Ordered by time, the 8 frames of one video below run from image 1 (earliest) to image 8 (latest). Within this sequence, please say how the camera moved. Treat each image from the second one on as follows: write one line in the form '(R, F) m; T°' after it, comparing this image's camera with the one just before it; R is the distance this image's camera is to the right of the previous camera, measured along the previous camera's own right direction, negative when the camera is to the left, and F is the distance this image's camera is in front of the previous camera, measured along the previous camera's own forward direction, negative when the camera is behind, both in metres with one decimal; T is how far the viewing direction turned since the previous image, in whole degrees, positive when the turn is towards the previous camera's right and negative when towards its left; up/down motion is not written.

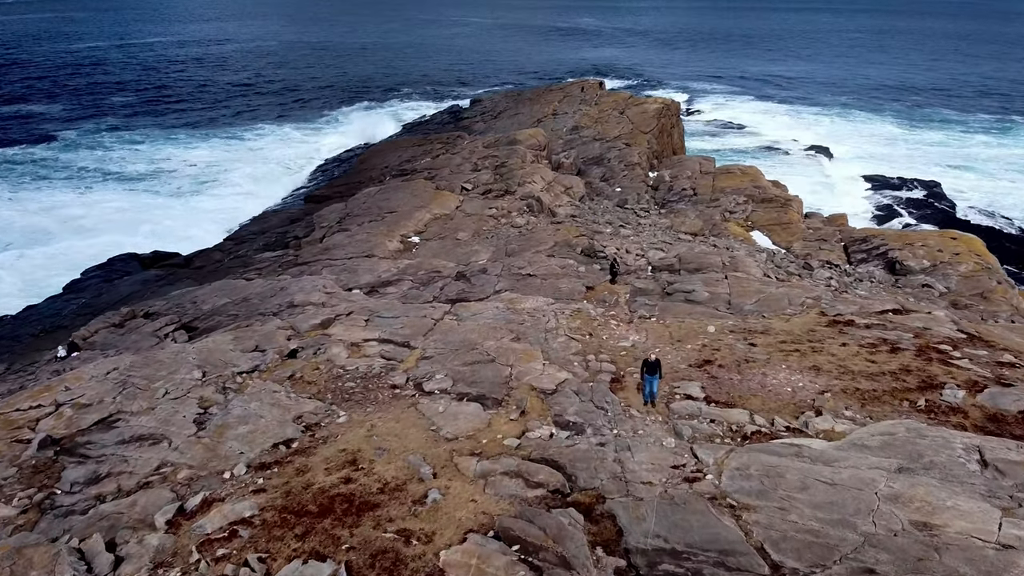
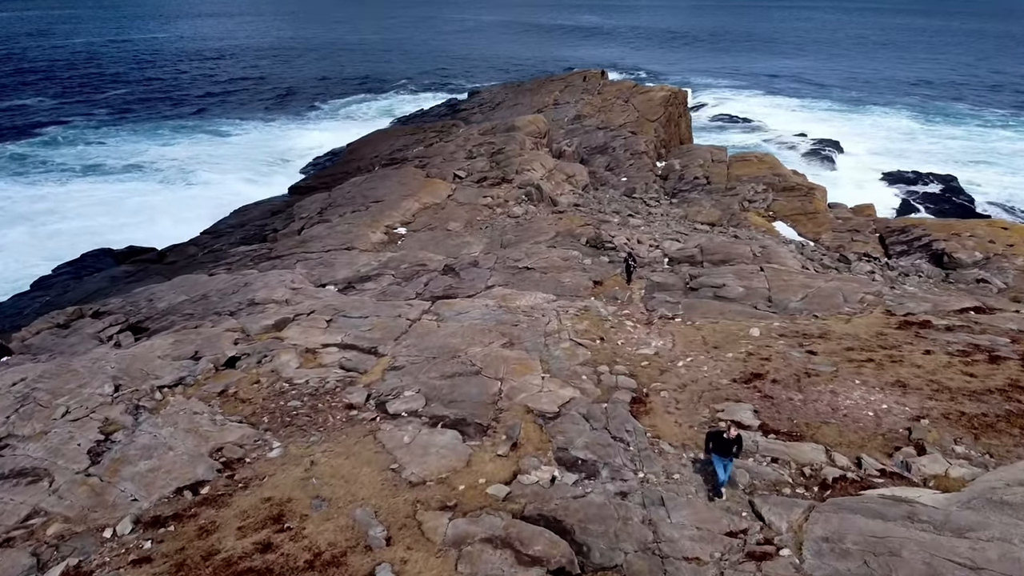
(+0.3, +3.5) m; 0°
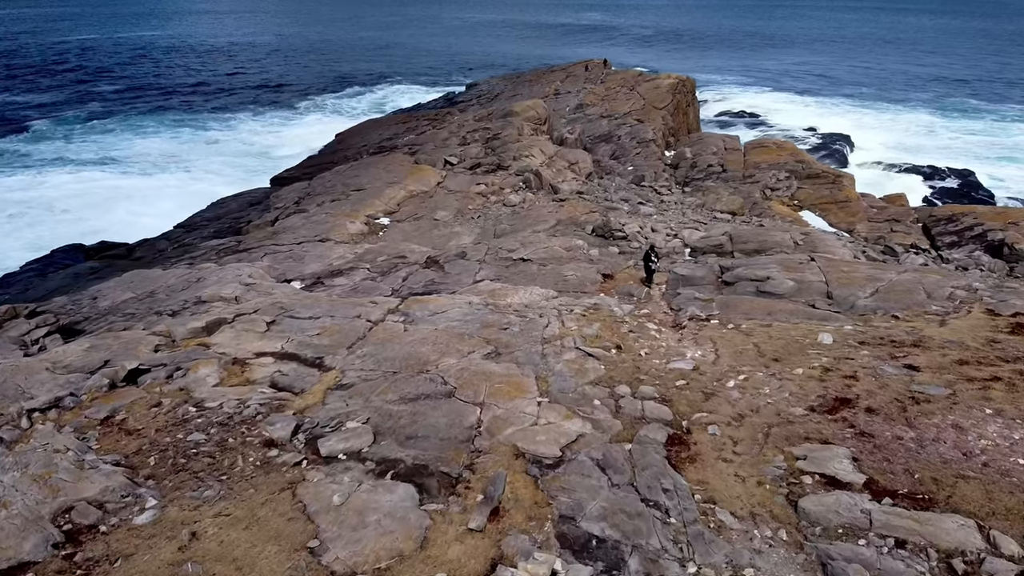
(+0.3, +3.4) m; 0°
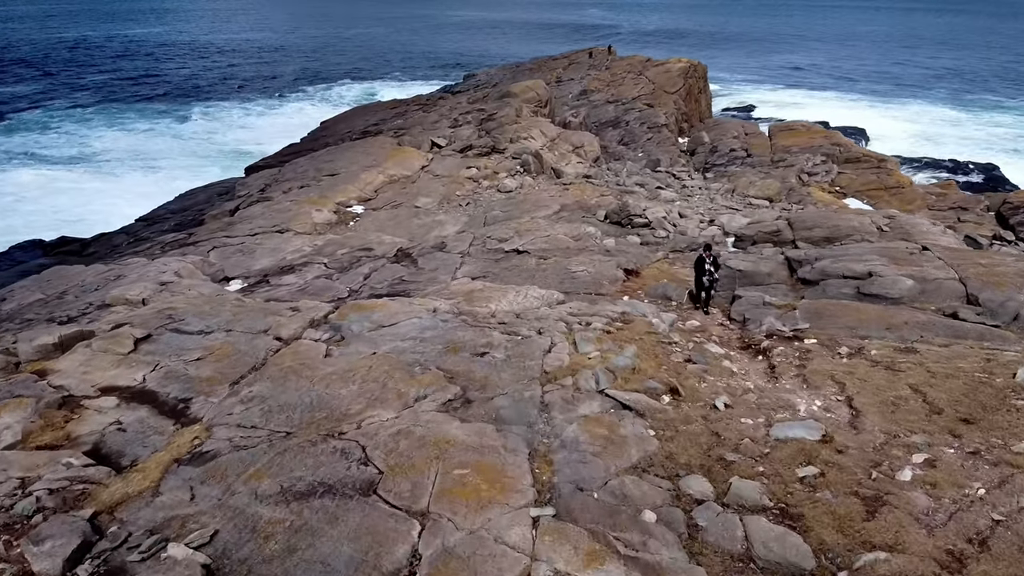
(+0.3, +4.1) m; 0°
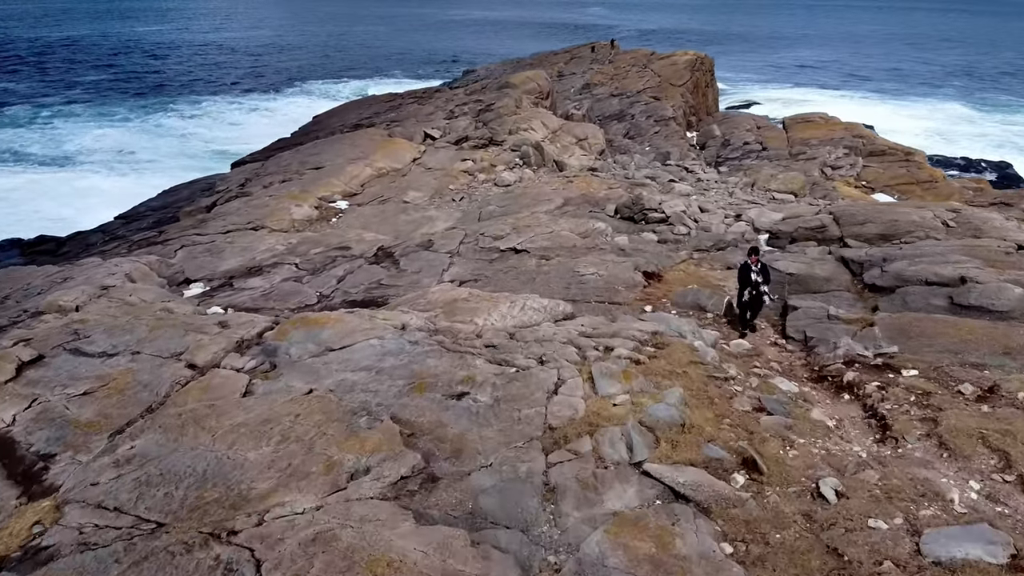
(+0.1, +2.0) m; 0°
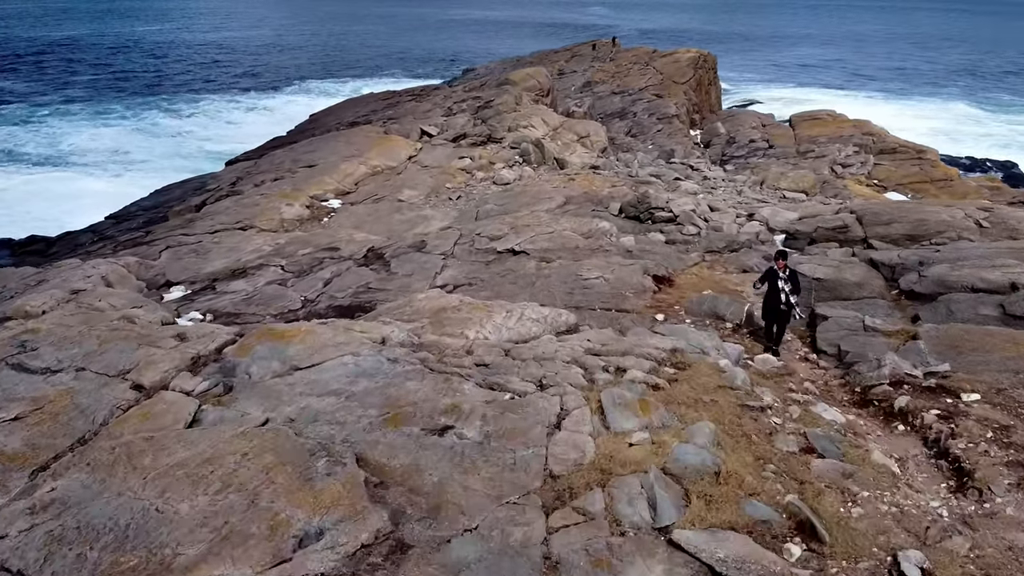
(+0.1, +0.8) m; 0°
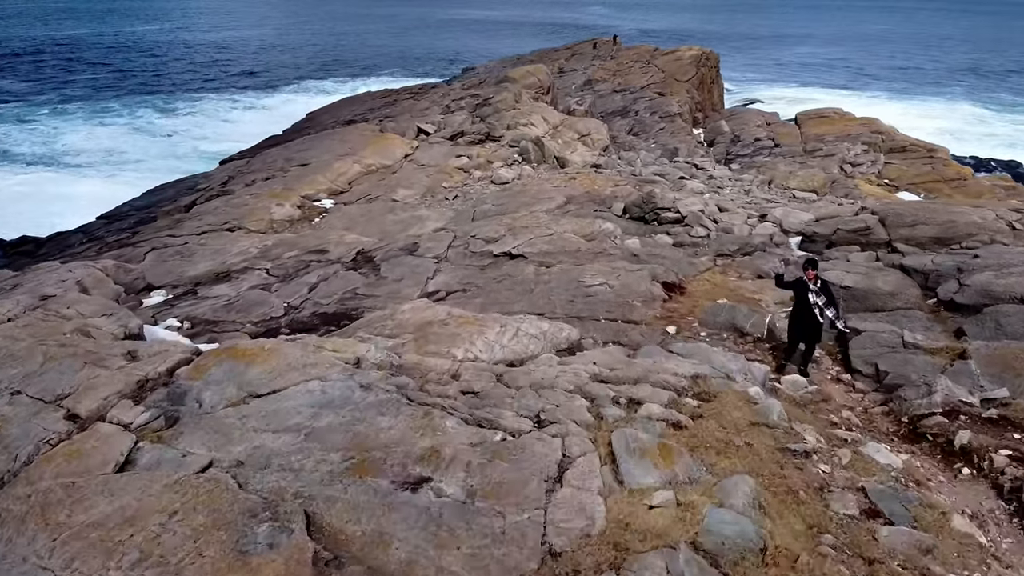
(+0.1, +0.7) m; 0°
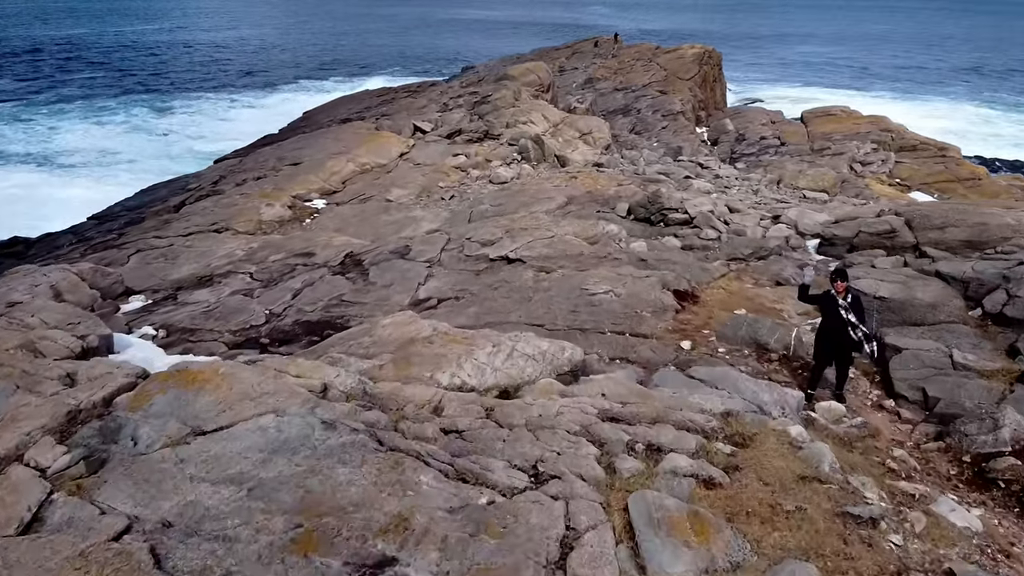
(+0.1, +0.7) m; 0°
